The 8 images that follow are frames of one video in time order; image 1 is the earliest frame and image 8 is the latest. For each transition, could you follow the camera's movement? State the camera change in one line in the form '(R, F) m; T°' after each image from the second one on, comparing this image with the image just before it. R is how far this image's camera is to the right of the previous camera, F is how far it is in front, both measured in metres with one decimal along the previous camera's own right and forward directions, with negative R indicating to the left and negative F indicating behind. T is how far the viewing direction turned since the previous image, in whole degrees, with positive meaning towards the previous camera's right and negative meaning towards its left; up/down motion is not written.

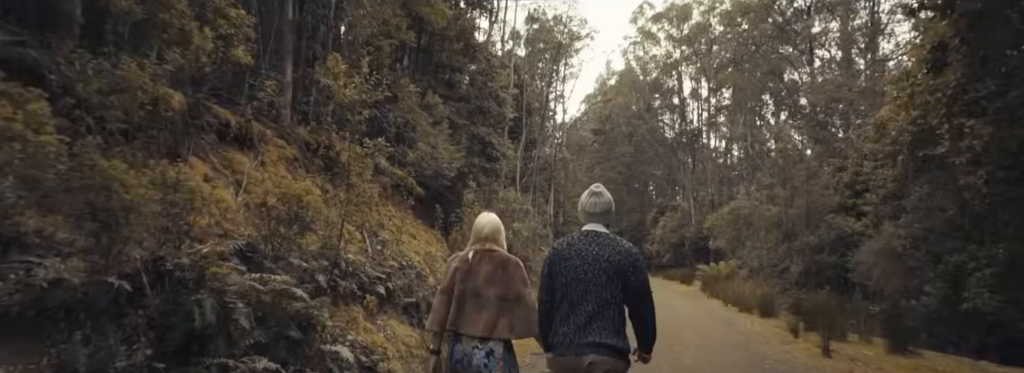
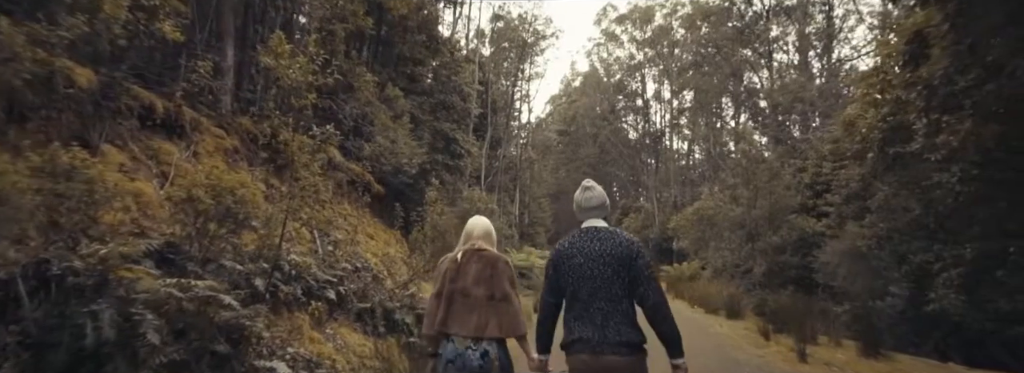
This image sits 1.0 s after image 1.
(0.0, +0.6) m; +4°
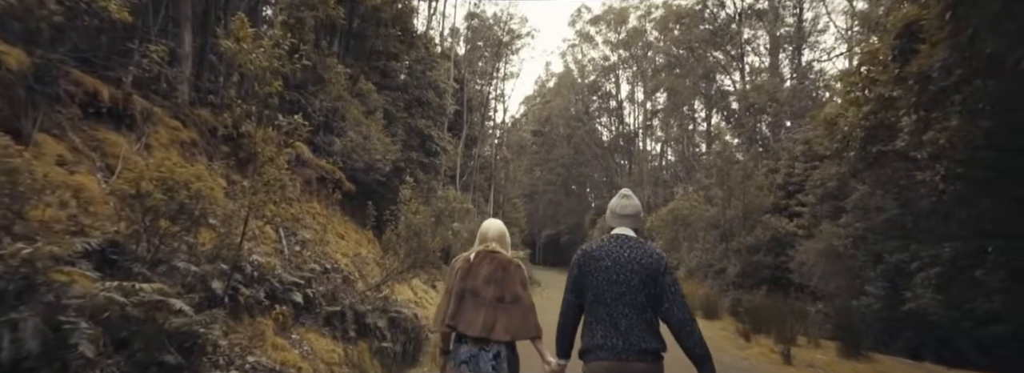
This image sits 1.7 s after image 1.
(-0.1, +0.4) m; +3°
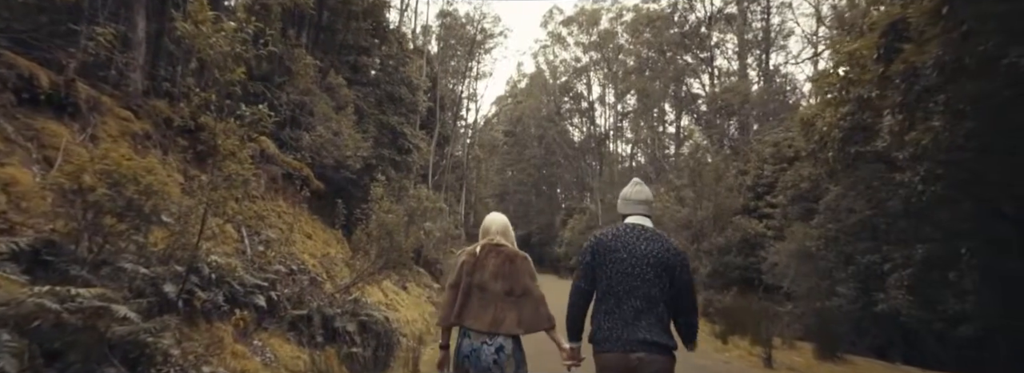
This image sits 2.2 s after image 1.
(-0.1, +0.3) m; +3°
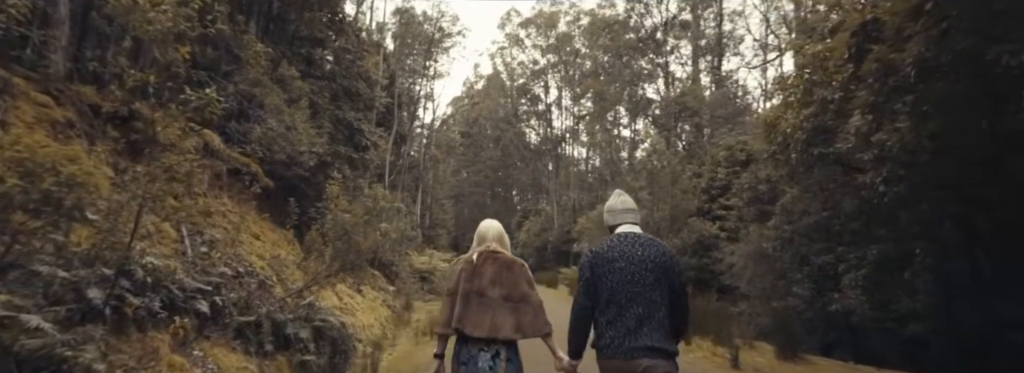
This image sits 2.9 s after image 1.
(-0.2, +0.4) m; +5°
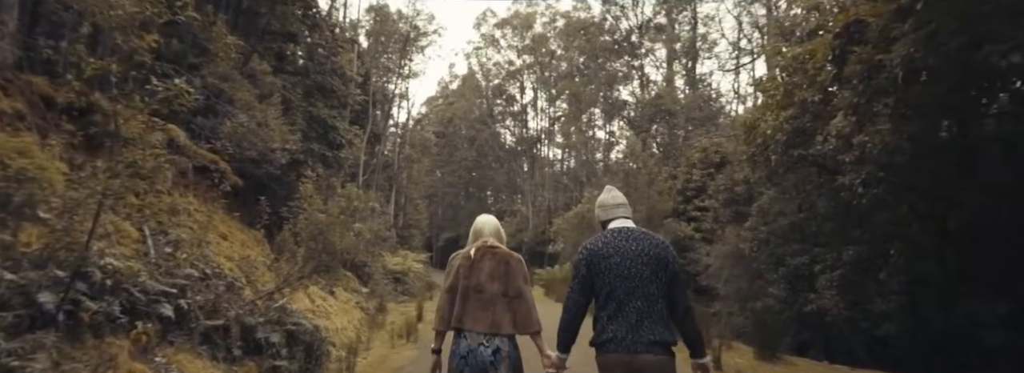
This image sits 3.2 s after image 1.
(-0.1, +0.2) m; +3°
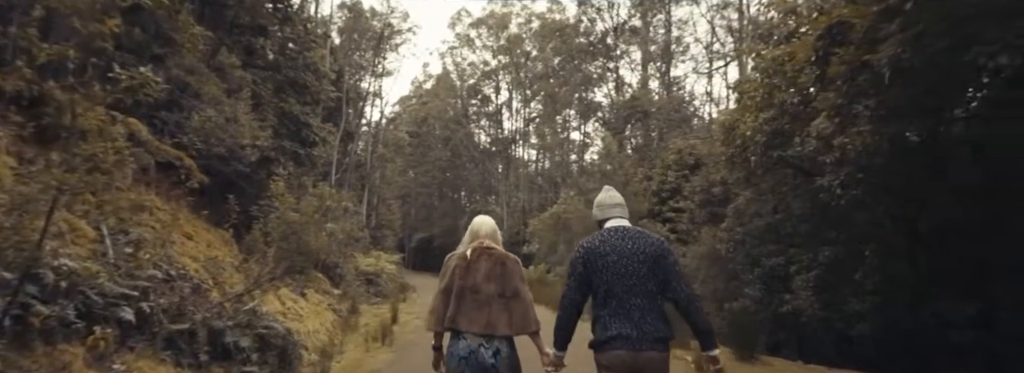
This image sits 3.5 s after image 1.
(-0.1, +0.2) m; +3°
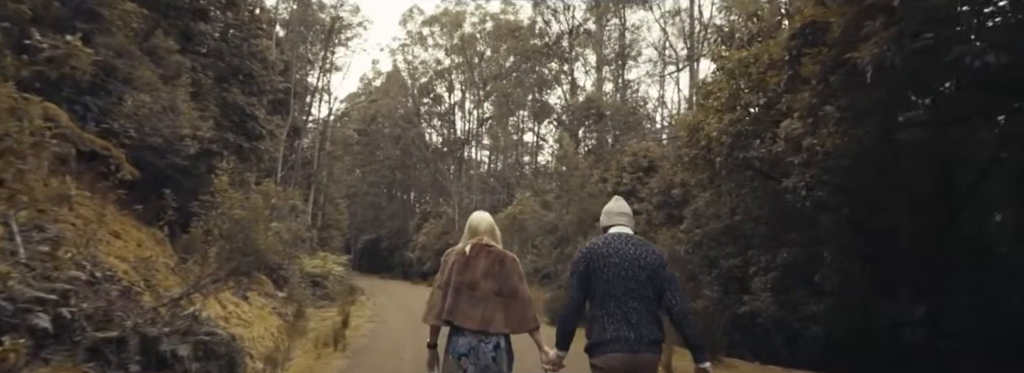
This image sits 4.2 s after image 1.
(-0.3, +0.4) m; +5°
